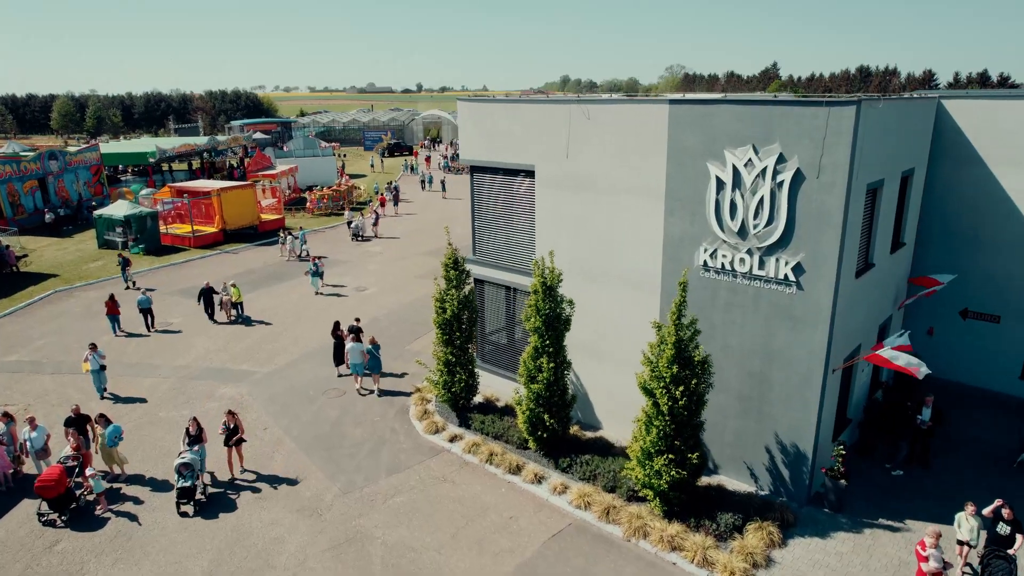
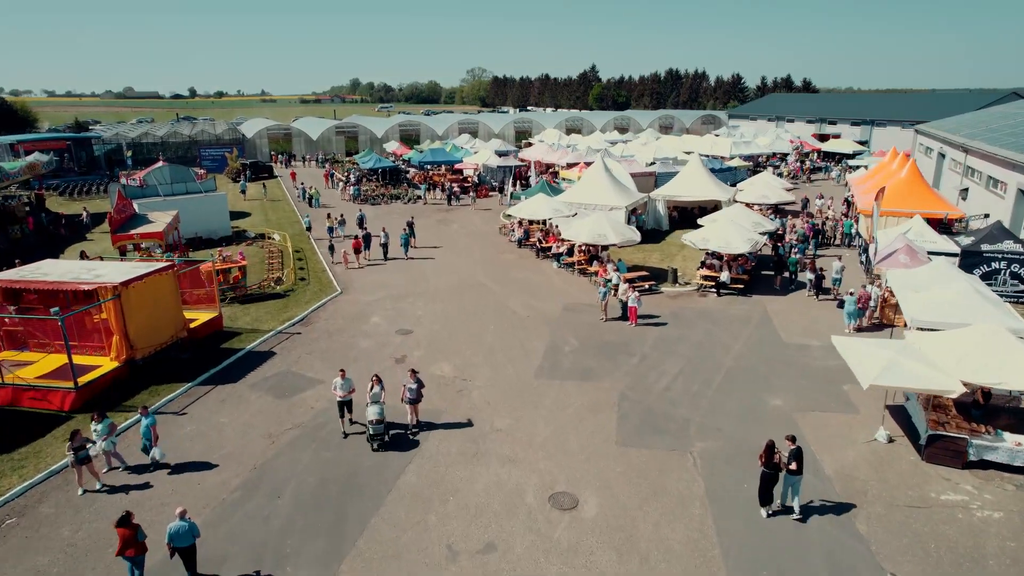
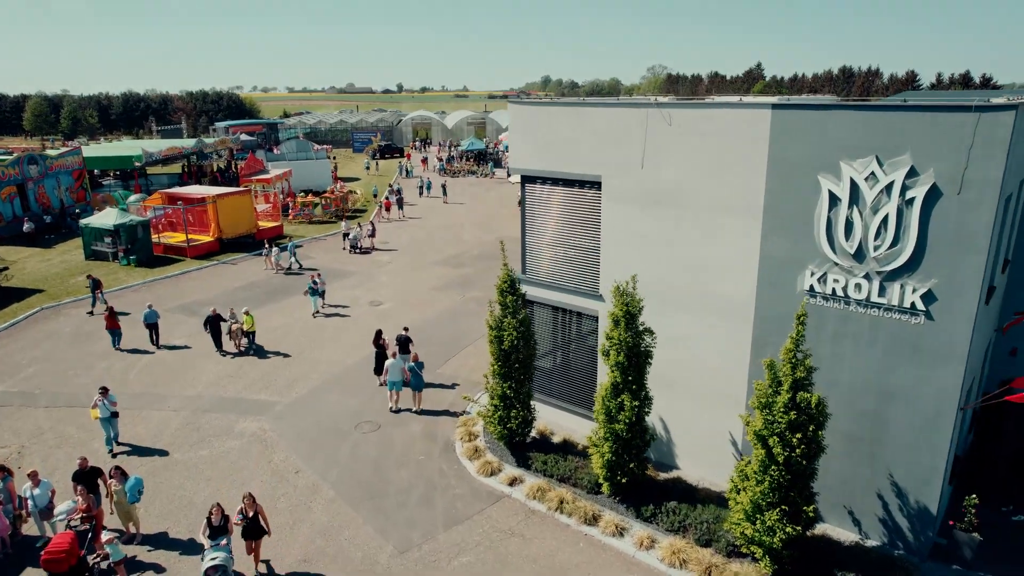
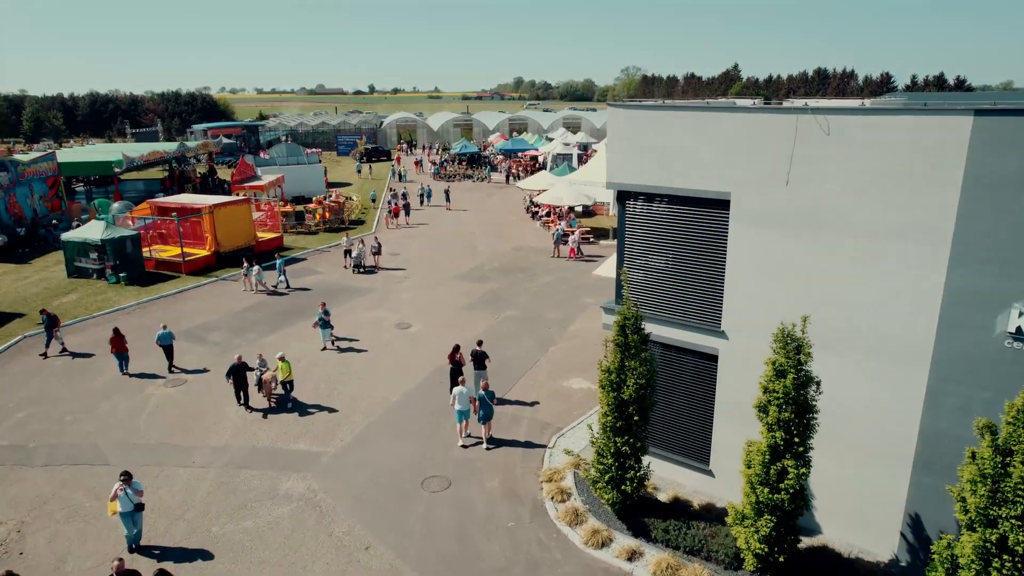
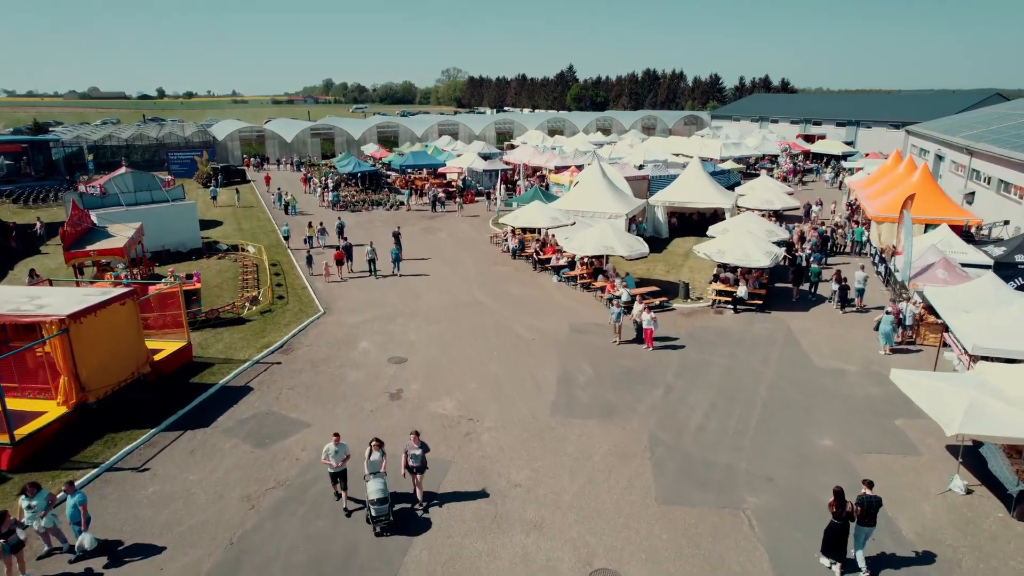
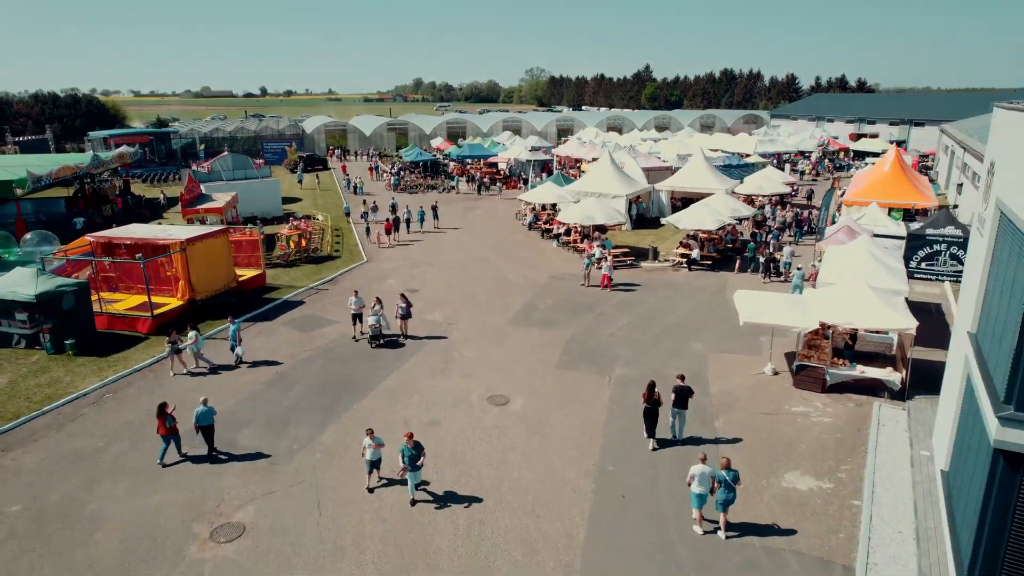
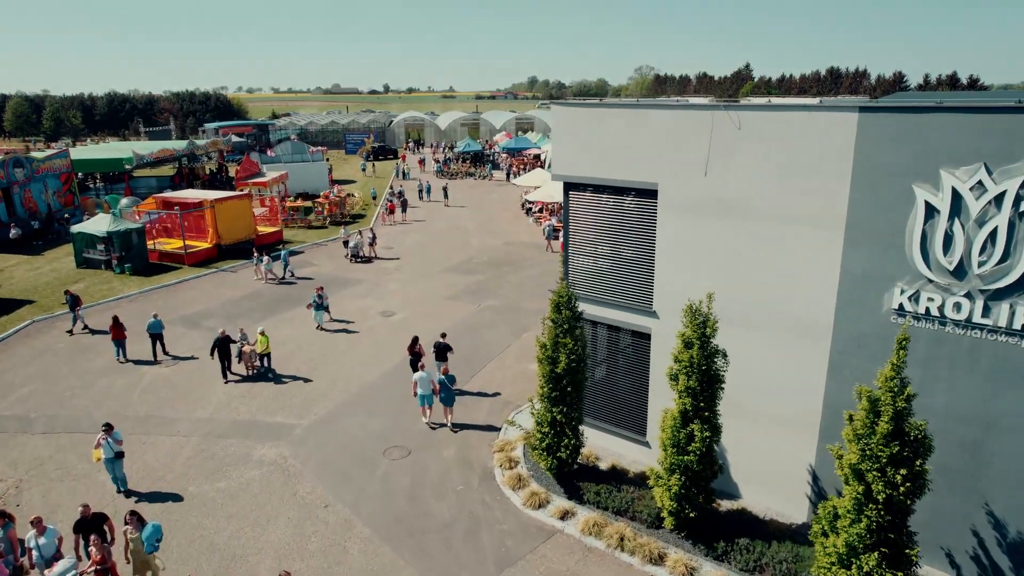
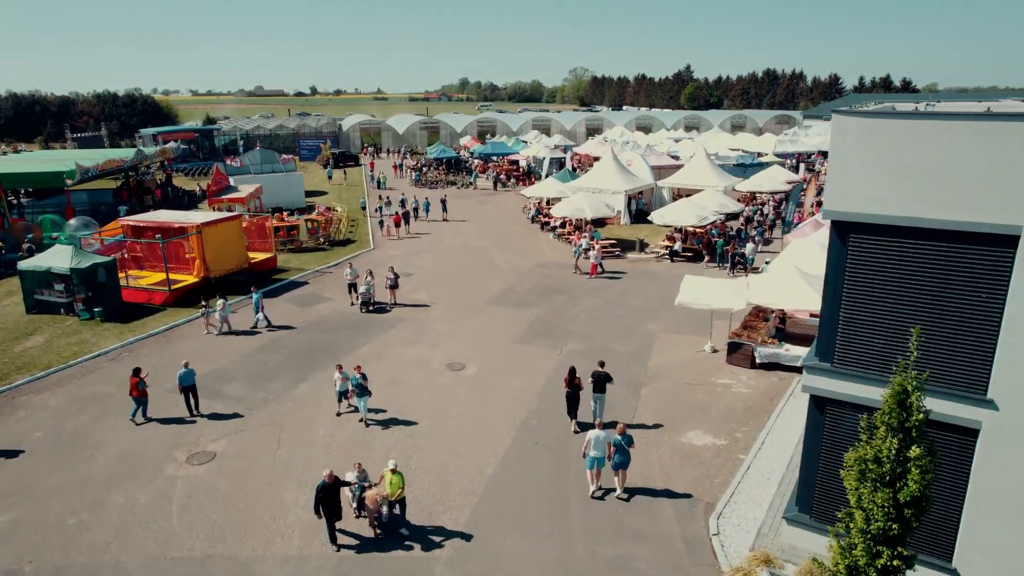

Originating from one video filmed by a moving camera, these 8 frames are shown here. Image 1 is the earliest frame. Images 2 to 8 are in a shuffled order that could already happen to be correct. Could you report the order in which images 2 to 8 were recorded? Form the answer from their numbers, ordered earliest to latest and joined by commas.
3, 7, 4, 8, 6, 2, 5
